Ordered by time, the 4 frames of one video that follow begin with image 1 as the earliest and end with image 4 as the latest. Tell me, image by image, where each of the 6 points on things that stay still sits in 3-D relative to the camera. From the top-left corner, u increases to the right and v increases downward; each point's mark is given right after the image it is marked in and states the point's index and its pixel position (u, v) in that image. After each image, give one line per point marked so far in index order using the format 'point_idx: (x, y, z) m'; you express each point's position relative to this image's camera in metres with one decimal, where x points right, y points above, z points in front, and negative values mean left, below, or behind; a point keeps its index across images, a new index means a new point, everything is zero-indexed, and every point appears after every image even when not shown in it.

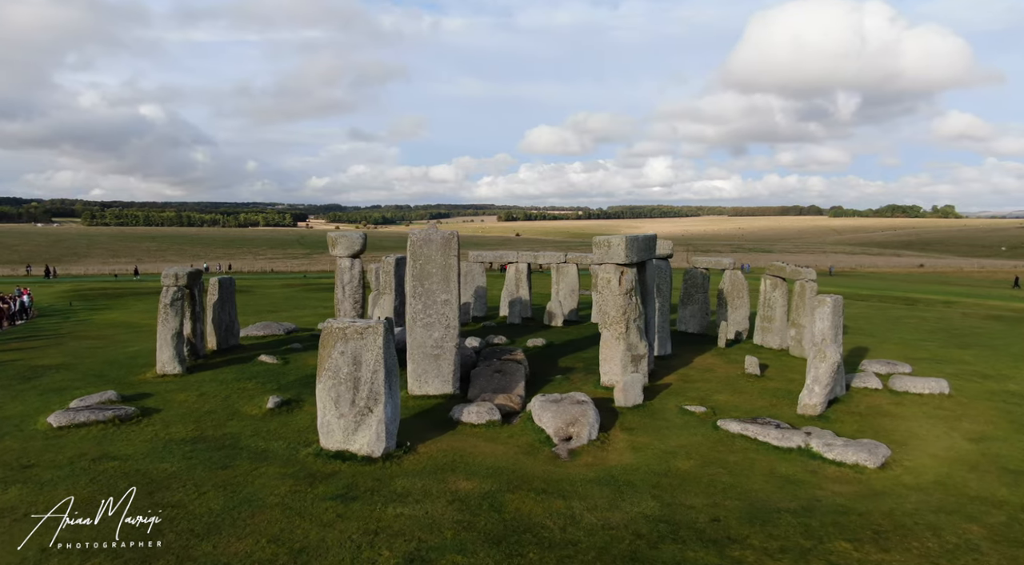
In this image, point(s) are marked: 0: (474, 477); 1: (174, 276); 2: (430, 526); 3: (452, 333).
0: (-0.6, -2.7, +9.3) m
1: (-8.4, +0.2, +16.9) m
2: (-0.9, -2.7, +7.6) m
3: (-1.2, -1.1, +14.0) m
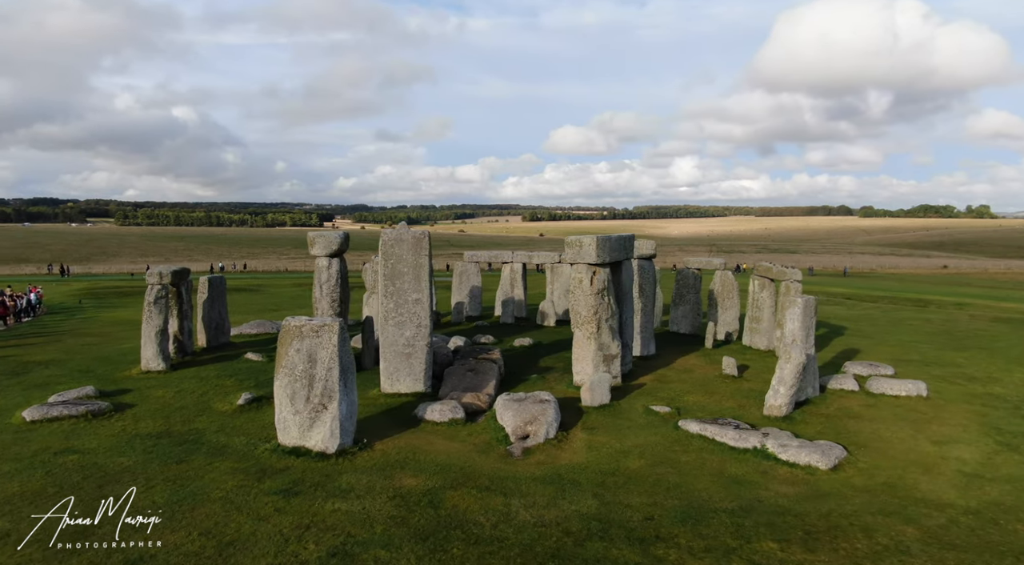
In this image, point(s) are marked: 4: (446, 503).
0: (-1.3, -2.6, +9.4) m
1: (-9.0, +0.2, +17.2) m
2: (-1.7, -2.7, +7.7) m
3: (-1.9, -1.0, +14.1) m
4: (-0.8, -2.7, +8.3) m
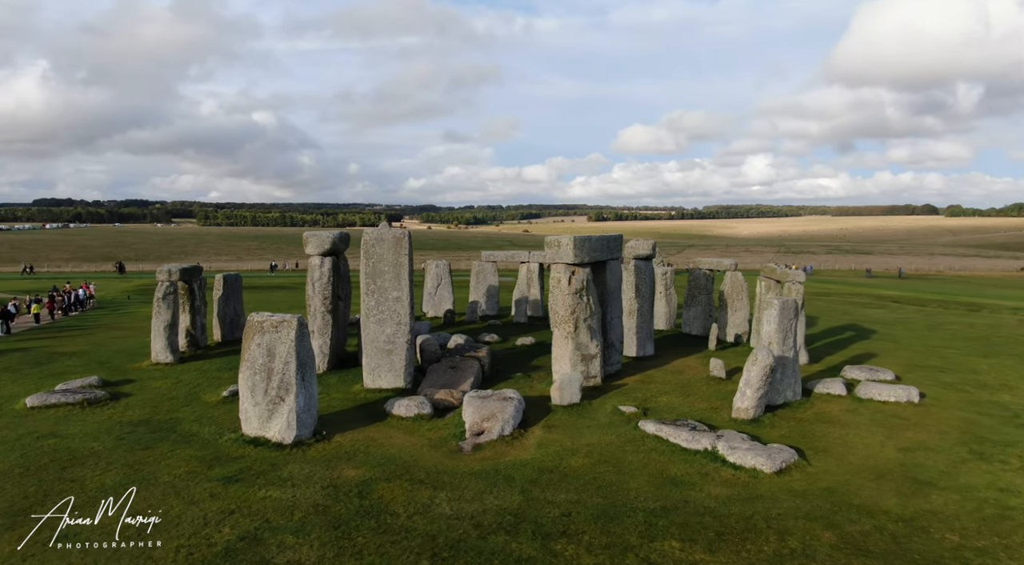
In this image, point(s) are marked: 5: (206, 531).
0: (-2.1, -2.6, +9.7) m
1: (-9.2, +0.3, +18.1) m
2: (-2.7, -2.7, +8.0) m
3: (-2.3, -1.0, +14.5) m
4: (-1.7, -2.7, +8.6) m
5: (-3.3, -2.7, +7.4) m
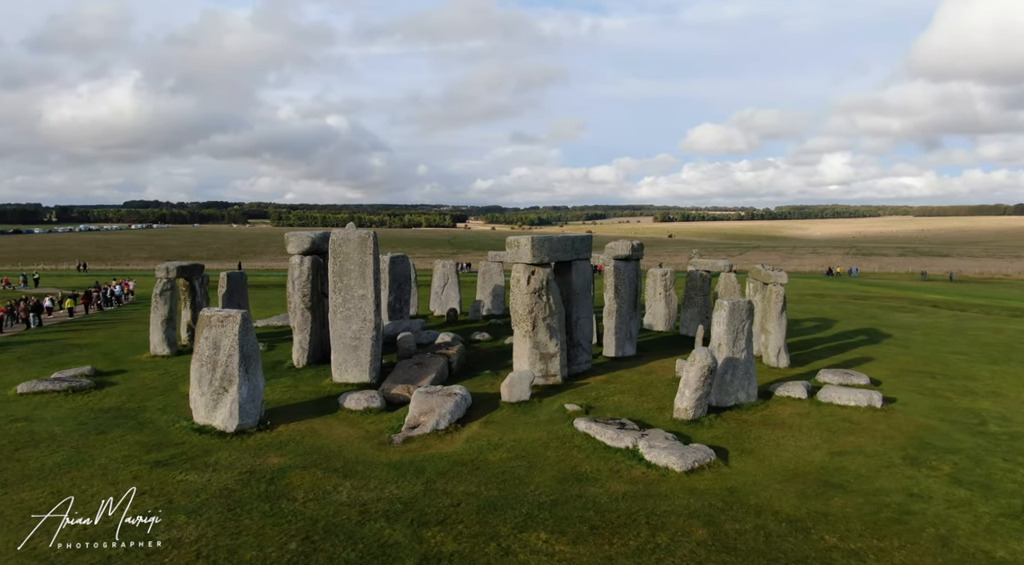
0: (-3.4, -2.6, +10.2) m
1: (-9.7, +0.4, +19.1) m
2: (-4.0, -2.6, +8.6) m
3: (-3.2, -1.0, +15.0) m
4: (-3.0, -2.6, +9.0) m
5: (-4.7, -2.7, +8.0) m
